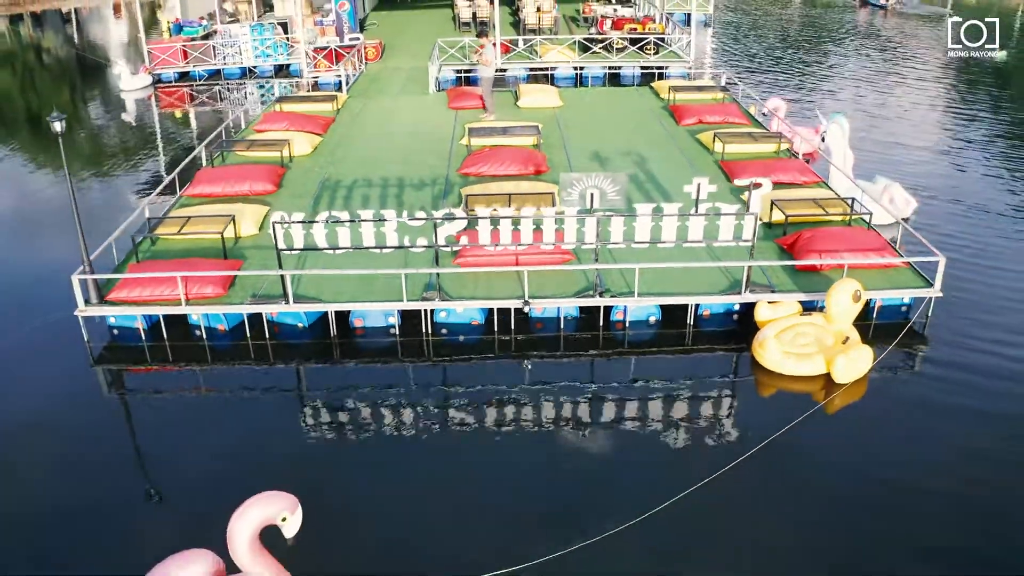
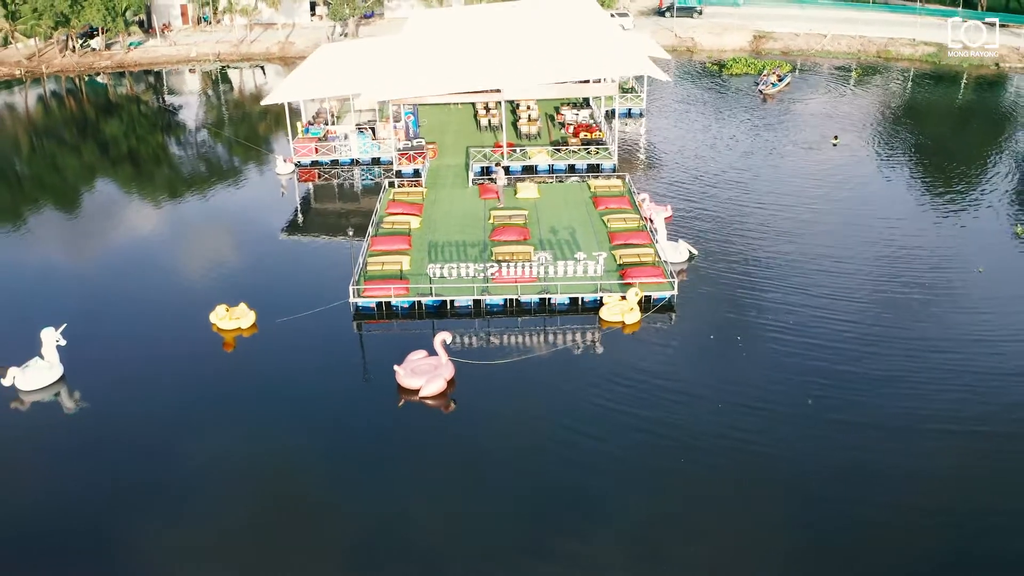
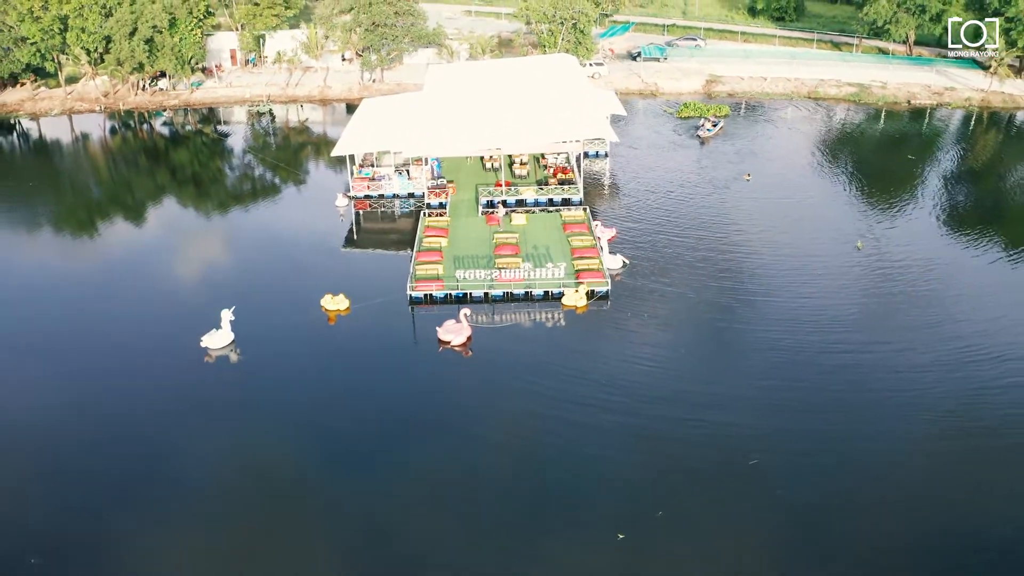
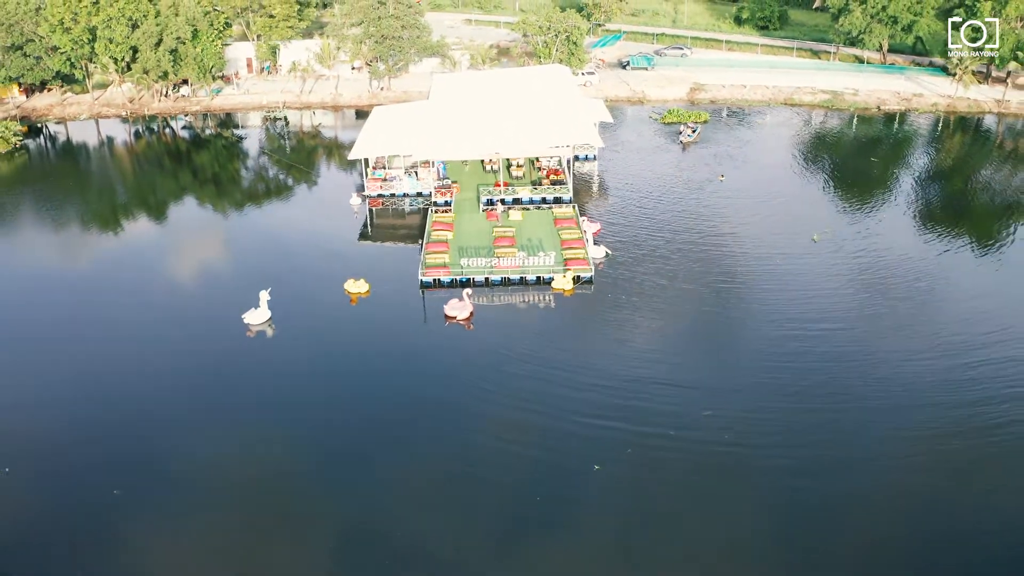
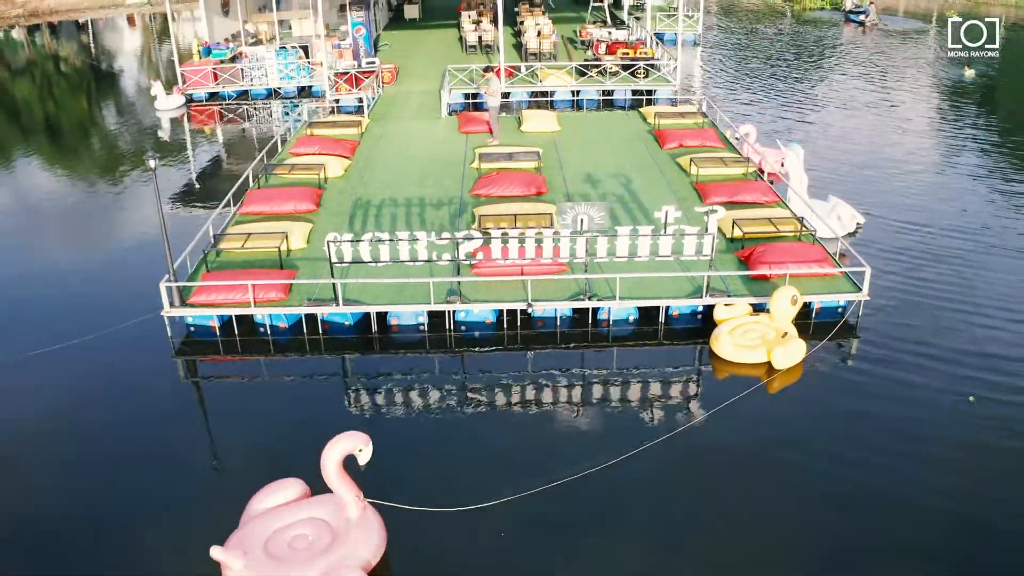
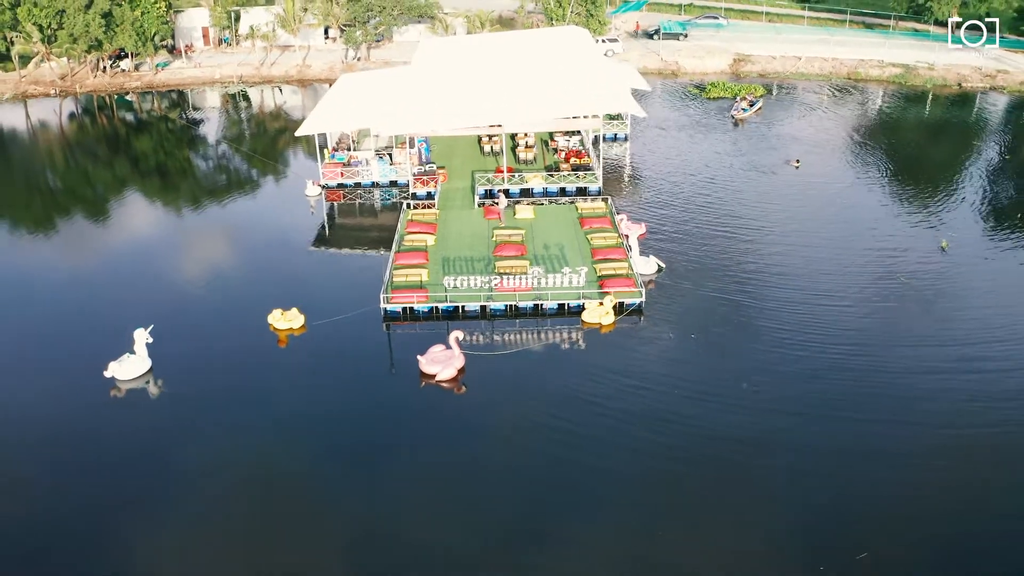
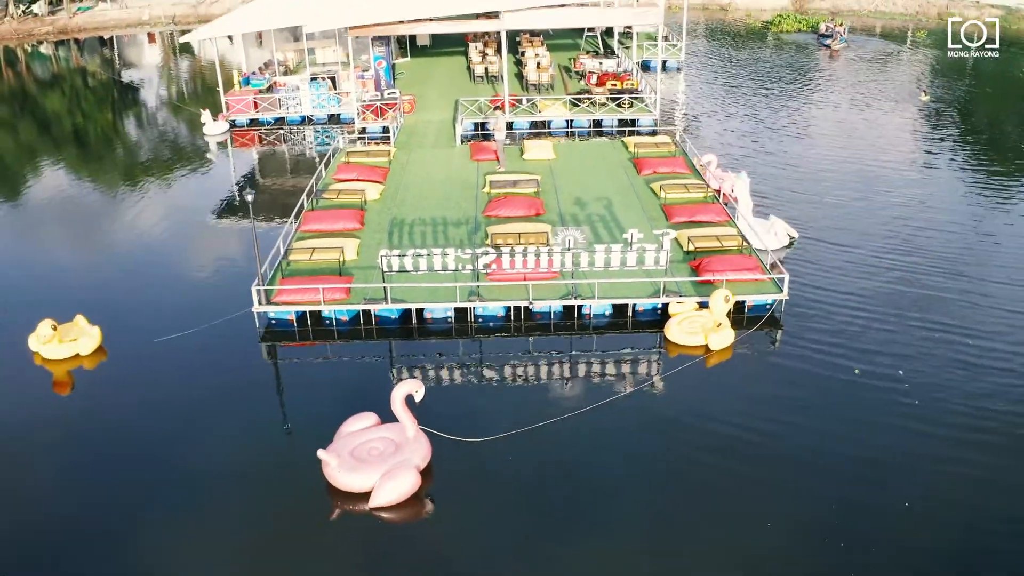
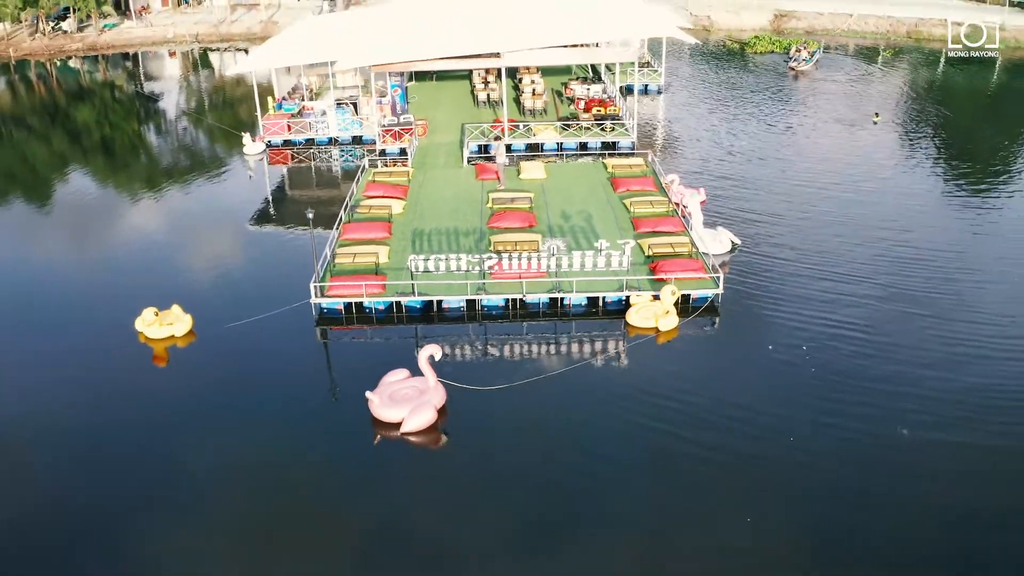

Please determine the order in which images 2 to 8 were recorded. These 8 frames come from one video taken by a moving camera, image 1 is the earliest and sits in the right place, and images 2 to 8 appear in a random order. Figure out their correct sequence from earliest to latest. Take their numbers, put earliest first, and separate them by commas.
5, 7, 8, 2, 6, 3, 4
